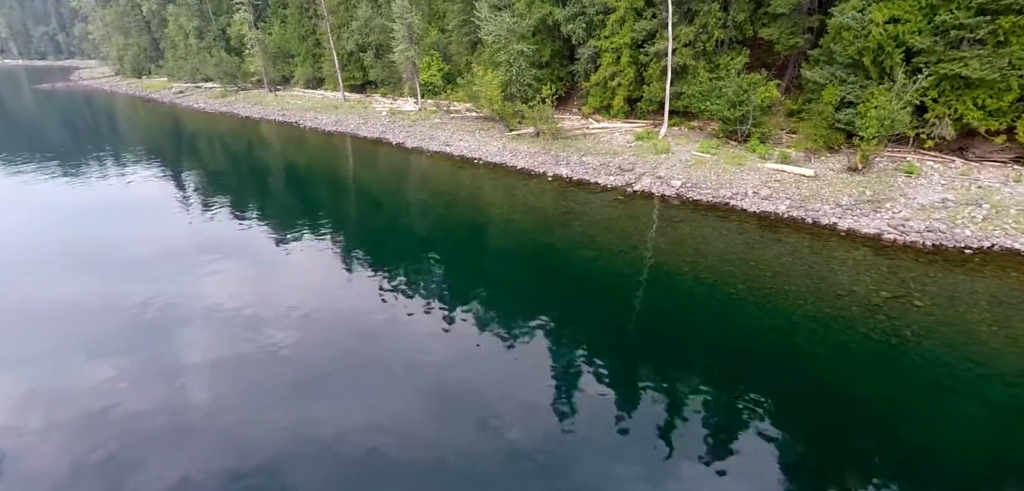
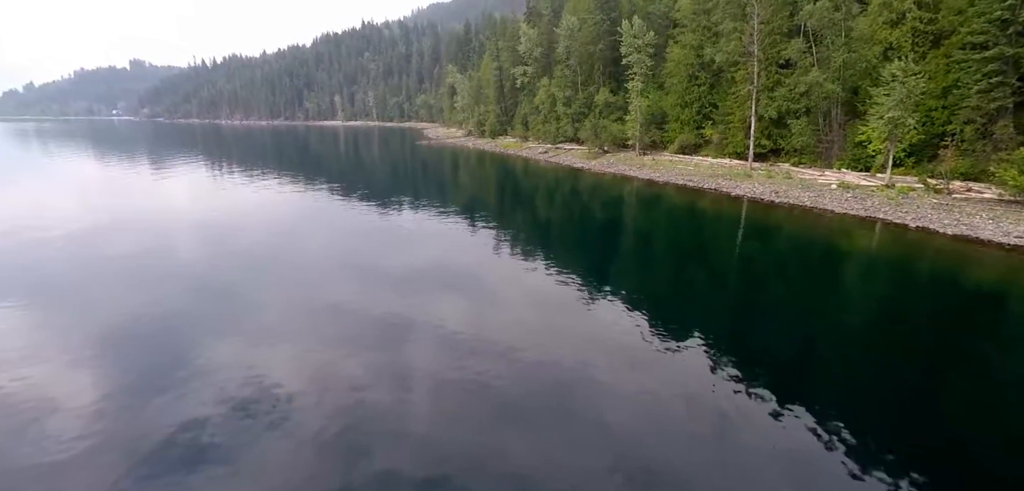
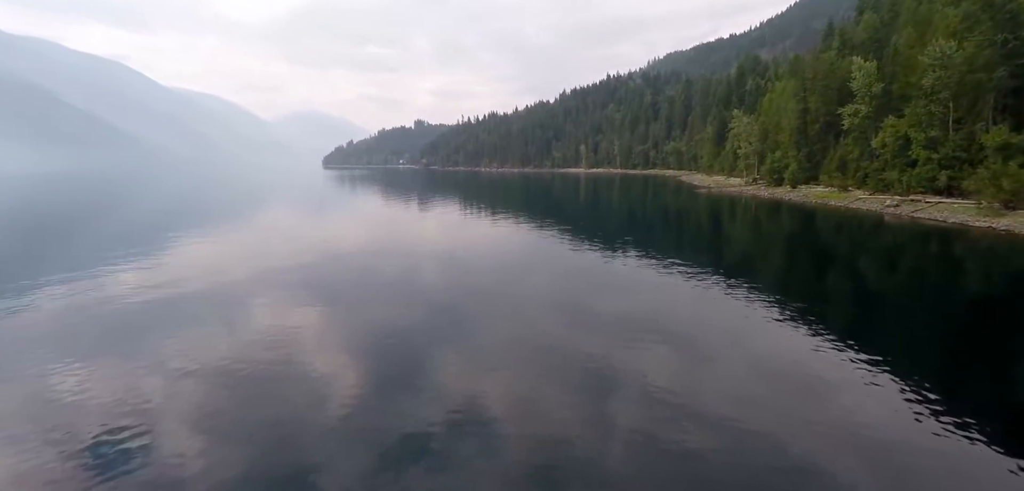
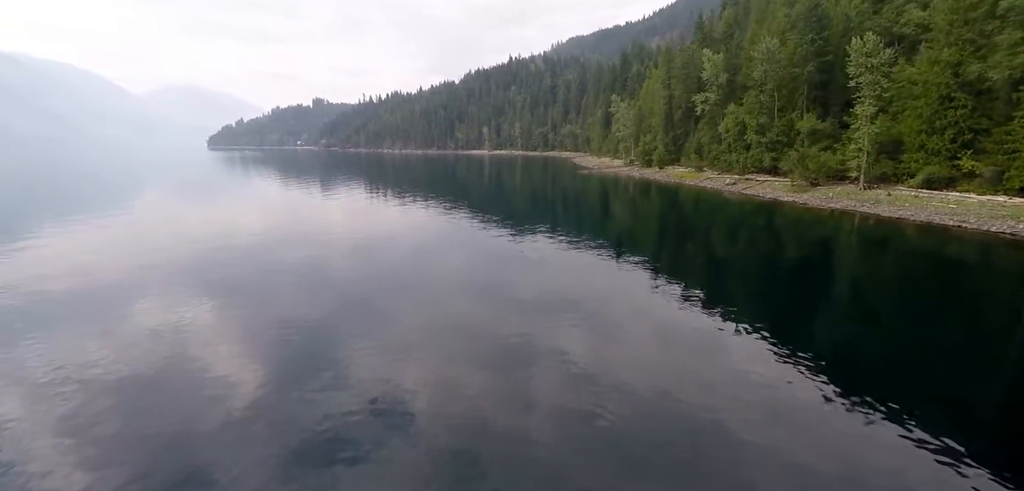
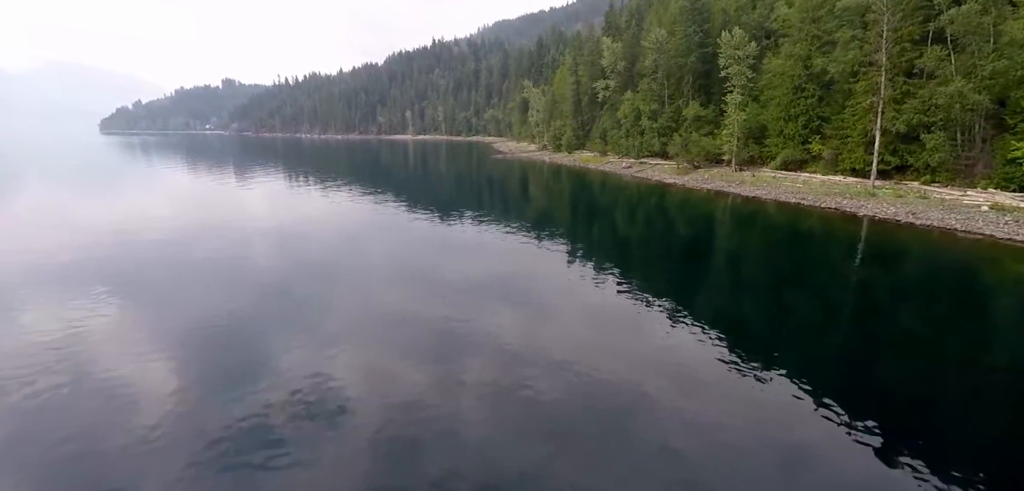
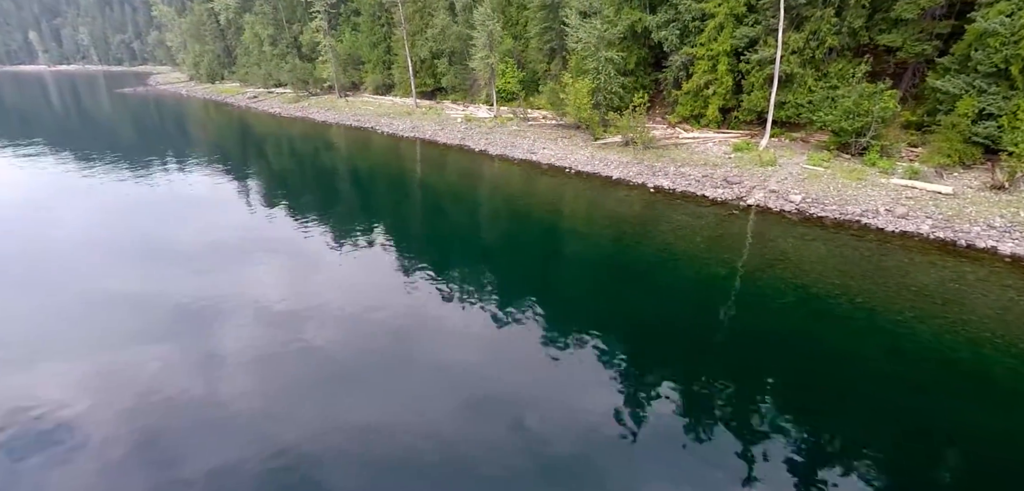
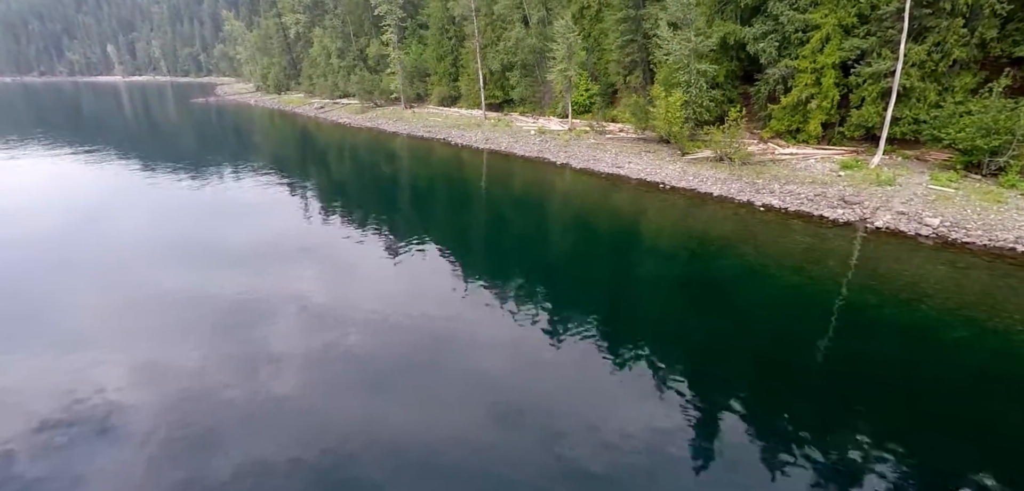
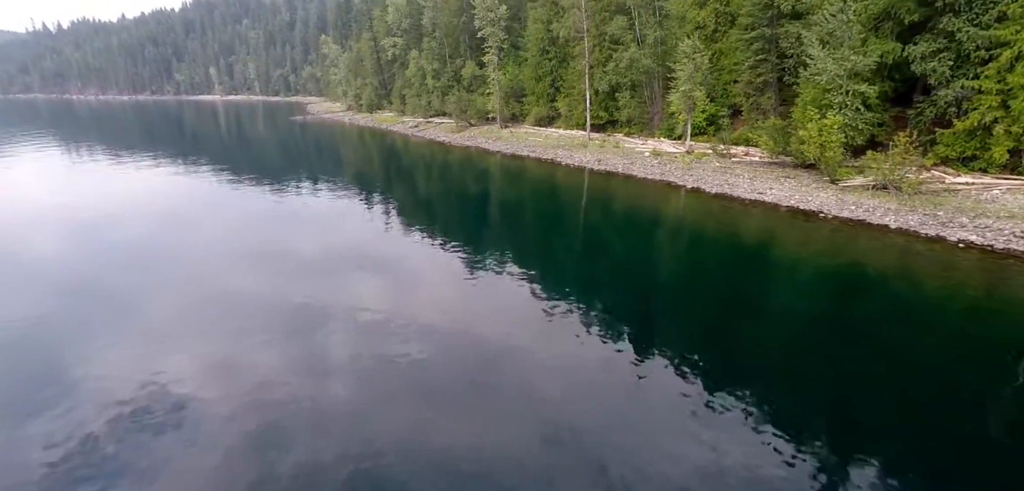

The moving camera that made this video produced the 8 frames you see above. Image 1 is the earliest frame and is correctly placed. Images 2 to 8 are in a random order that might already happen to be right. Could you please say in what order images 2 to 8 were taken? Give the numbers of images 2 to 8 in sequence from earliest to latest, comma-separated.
6, 7, 8, 2, 5, 4, 3
